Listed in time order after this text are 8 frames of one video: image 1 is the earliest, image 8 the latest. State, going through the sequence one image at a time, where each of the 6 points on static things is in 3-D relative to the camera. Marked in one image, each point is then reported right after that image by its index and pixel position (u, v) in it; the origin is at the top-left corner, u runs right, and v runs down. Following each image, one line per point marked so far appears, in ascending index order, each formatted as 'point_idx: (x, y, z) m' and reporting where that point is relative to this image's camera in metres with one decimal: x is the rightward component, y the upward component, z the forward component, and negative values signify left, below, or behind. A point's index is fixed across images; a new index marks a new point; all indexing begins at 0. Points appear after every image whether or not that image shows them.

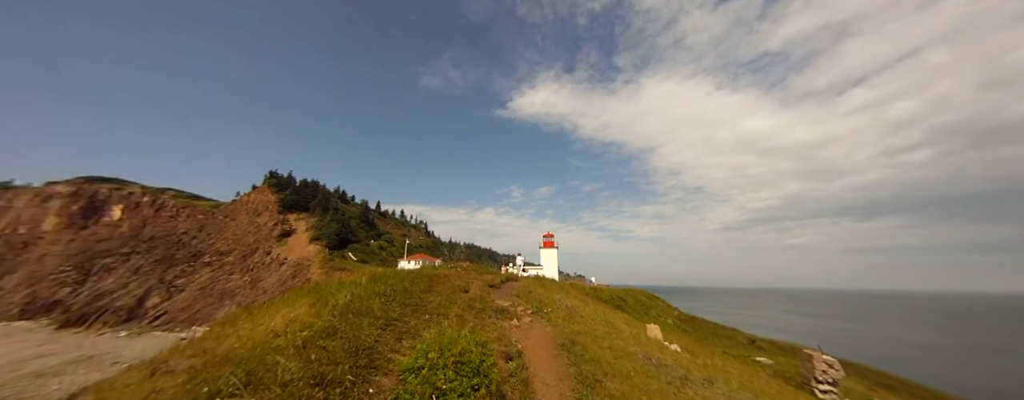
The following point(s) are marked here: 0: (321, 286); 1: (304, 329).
0: (-7.7, -3.6, +11.0) m
1: (-6.3, -3.9, +8.1) m
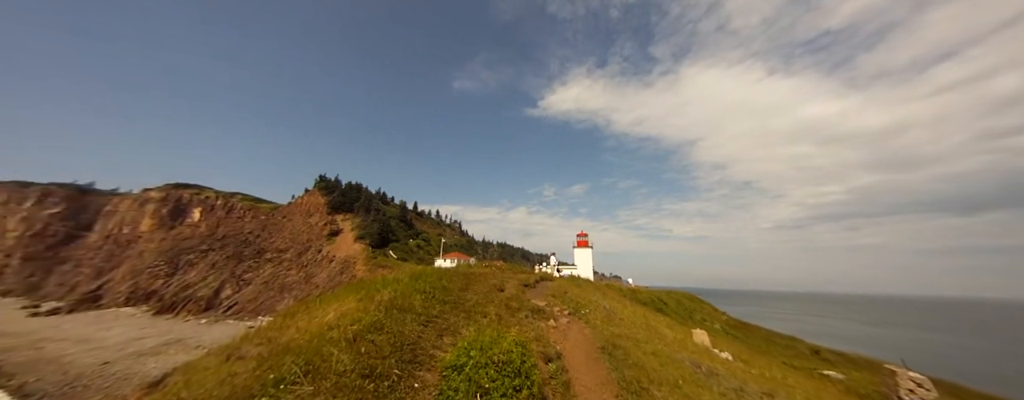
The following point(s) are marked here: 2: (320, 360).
0: (-6.1, -3.6, +11.5) m
1: (-5.1, -3.9, +8.5) m
2: (-5.0, -4.2, +7.0) m
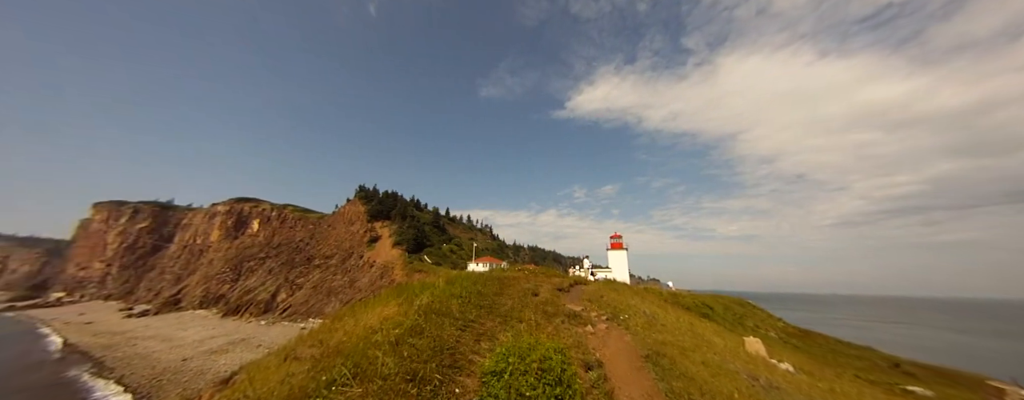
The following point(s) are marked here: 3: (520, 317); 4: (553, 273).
0: (-4.6, -3.9, +11.9) m
1: (-3.8, -4.2, +8.8) m
2: (-4.0, -4.5, +7.3) m
3: (+0.3, -4.6, +10.5) m
4: (+2.6, -4.5, +16.4) m
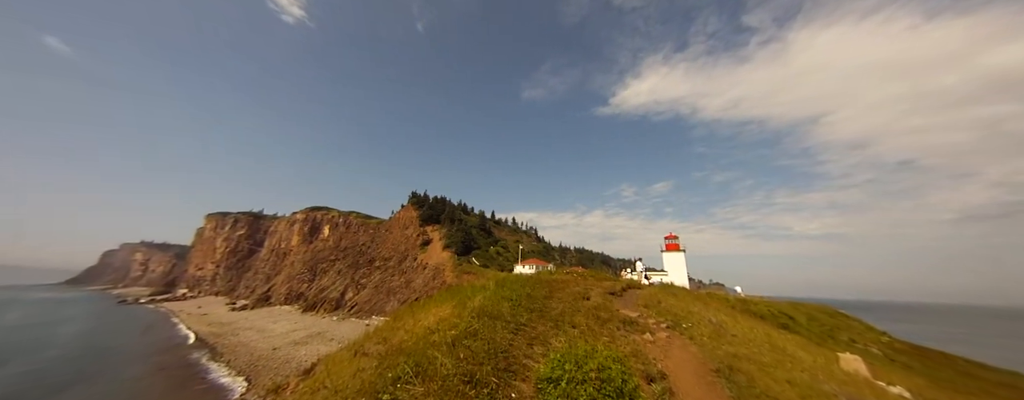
0: (-2.4, -4.1, +12.2) m
1: (-2.1, -4.4, +9.0) m
2: (-2.4, -4.6, +7.5) m
3: (+2.3, -4.6, +10.1) m
4: (+5.4, -4.5, +15.7) m
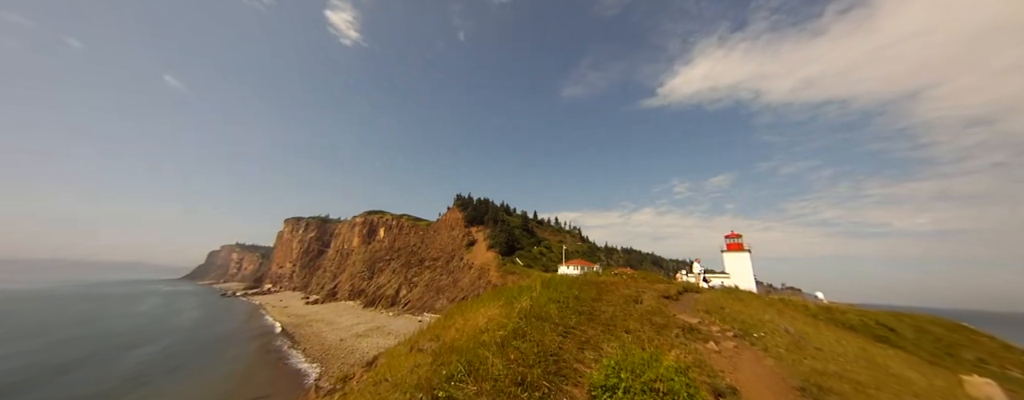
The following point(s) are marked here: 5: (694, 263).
0: (-0.3, -4.1, +12.3) m
1: (-0.4, -4.4, +9.1) m
2: (-0.9, -4.7, +7.7) m
3: (+4.1, -4.6, +9.6) m
4: (+7.9, -4.3, +14.6) m
5: (+12.1, -4.2, +17.7) m
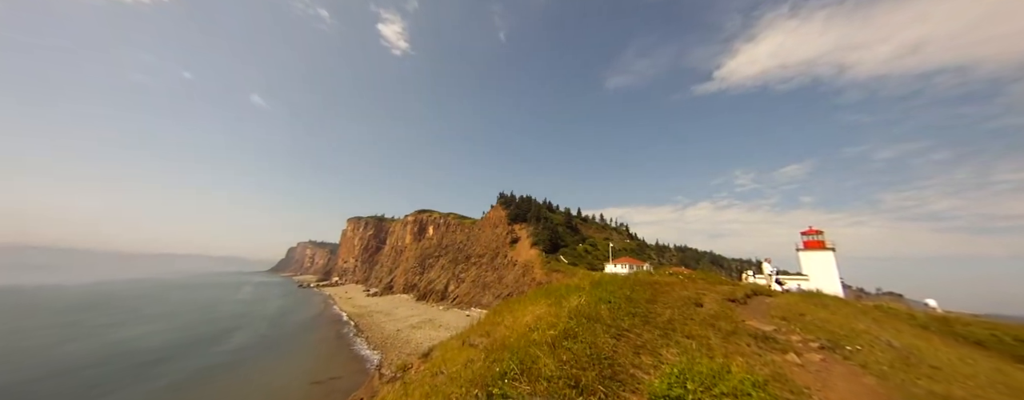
0: (+1.8, -4.0, +12.2) m
1: (+1.3, -4.3, +9.0) m
2: (+0.6, -4.6, +7.6) m
3: (+5.8, -4.4, +8.9) m
4: (+10.2, -4.0, +13.3) m
5: (+14.9, -3.7, +15.8) m
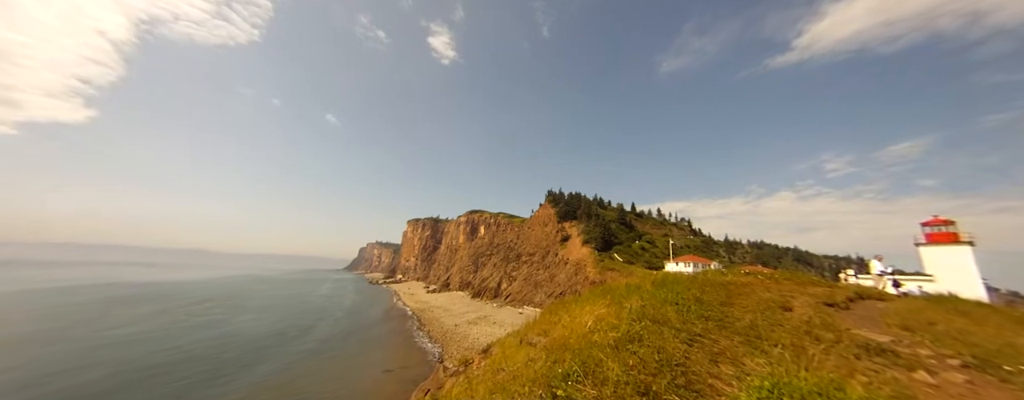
0: (+4.2, -3.8, +11.6) m
1: (+3.2, -4.2, +8.6) m
2: (+2.3, -4.5, +7.4) m
3: (+7.7, -4.1, +7.8) m
4: (+12.7, -3.5, +11.5) m
5: (+17.7, -3.0, +13.3) m
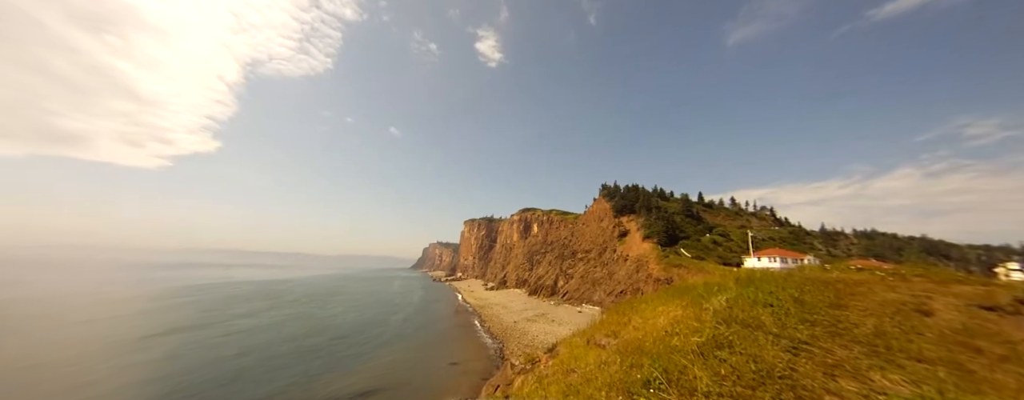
0: (+6.7, -3.5, +10.7) m
1: (+5.3, -3.9, +7.8) m
2: (+4.3, -4.4, +6.8) m
3: (+9.6, -3.6, +6.4) m
4: (+15.1, -2.7, +9.3) m
5: (+20.2, -2.0, +10.3) m
